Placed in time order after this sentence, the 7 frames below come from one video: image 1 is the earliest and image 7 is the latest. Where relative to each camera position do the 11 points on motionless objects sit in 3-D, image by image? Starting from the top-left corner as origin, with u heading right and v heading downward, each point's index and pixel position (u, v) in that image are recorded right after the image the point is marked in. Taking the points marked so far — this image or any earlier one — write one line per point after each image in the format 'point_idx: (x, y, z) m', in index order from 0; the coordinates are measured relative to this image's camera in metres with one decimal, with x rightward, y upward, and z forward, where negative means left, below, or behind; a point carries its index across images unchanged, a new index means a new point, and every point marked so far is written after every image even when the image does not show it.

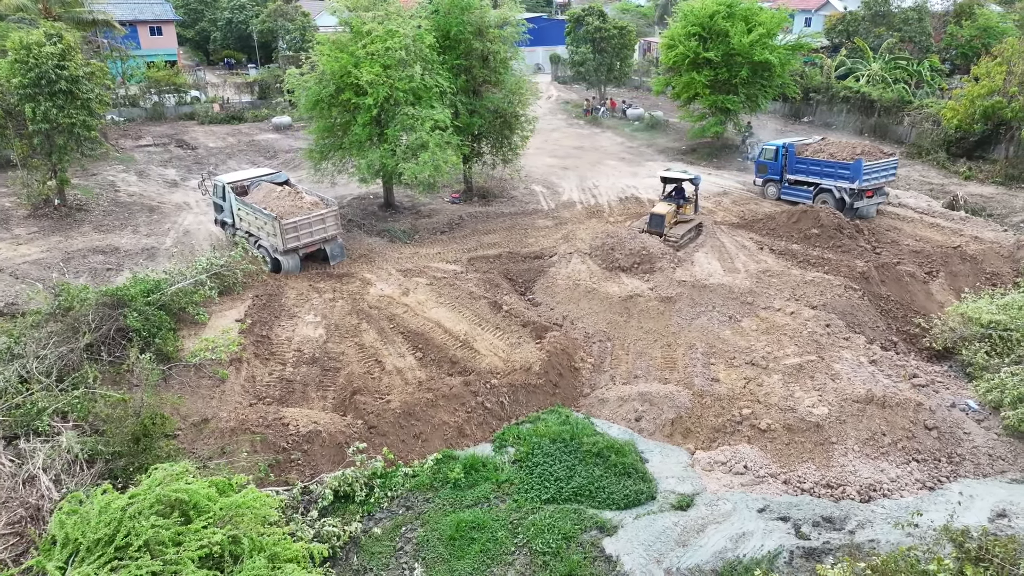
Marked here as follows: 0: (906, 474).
0: (+5.8, -2.8, +9.4) m
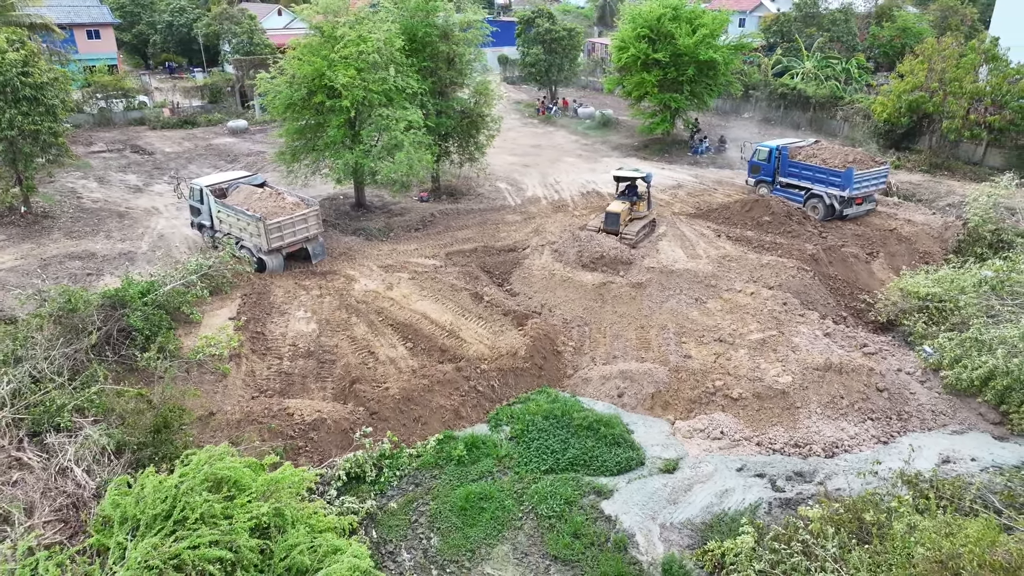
0: (+5.8, -2.4, +10.5) m
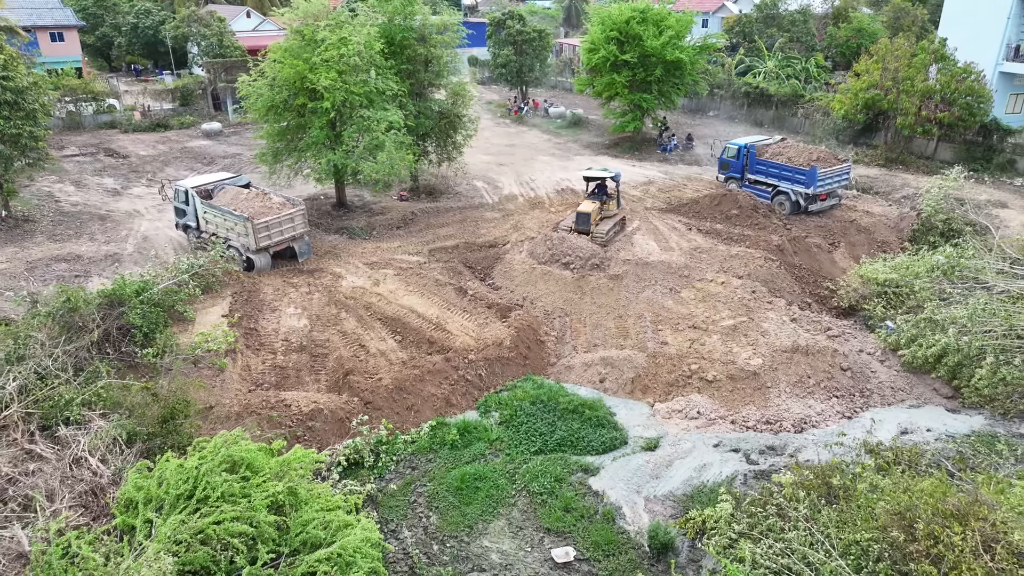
0: (+5.6, -2.1, +11.2) m
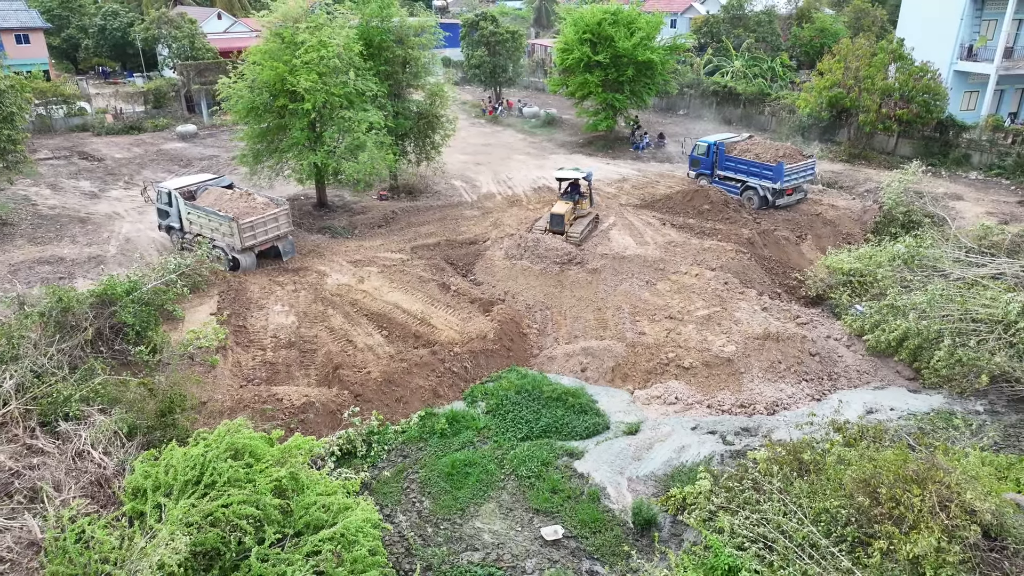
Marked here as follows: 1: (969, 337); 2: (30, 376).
0: (+5.3, -1.9, +11.8) m
1: (+8.3, -0.9, +11.5) m
2: (-6.3, -1.2, +8.4) m
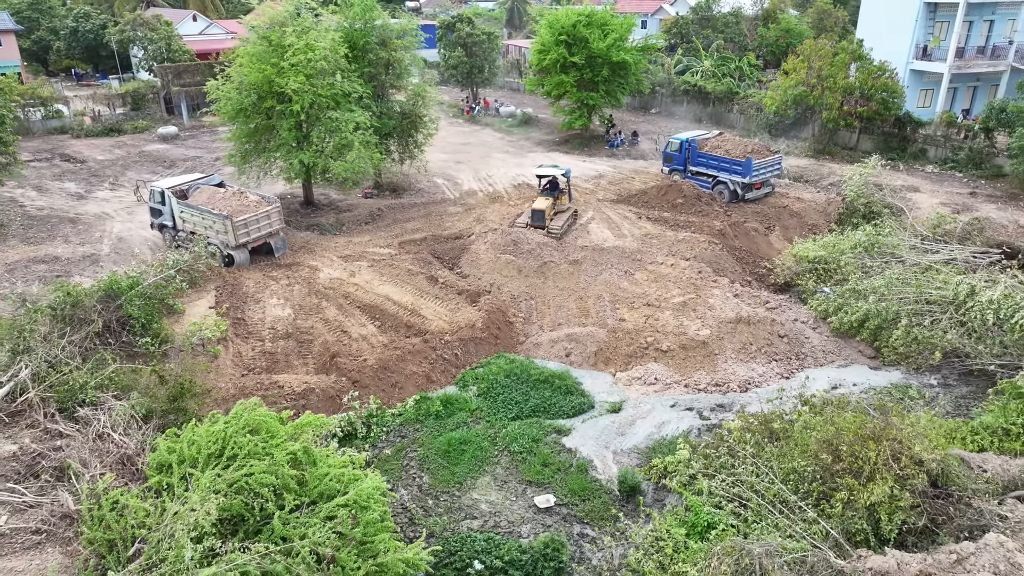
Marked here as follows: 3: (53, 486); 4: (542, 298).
0: (+5.1, -1.6, +12.6) m
1: (+8.1, -0.6, +12.4) m
2: (-6.4, -1.1, +8.8) m
3: (-5.3, -2.3, +7.3) m
4: (+0.7, -0.2, +14.8) m
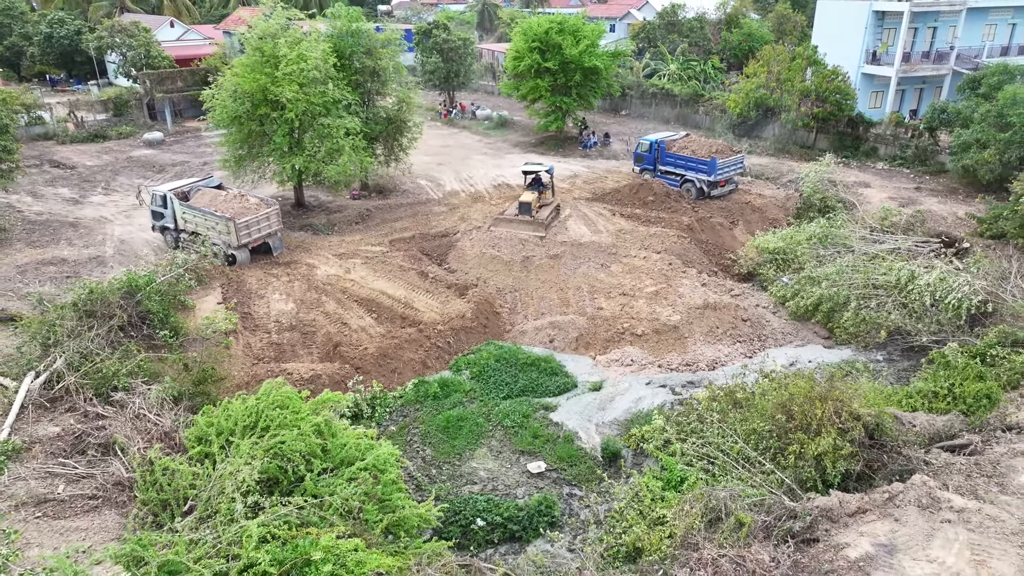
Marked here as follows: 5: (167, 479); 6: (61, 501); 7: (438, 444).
0: (+4.9, -1.3, +13.9) m
1: (+7.8, -0.2, +13.9) m
2: (-6.5, -1.0, +9.6) m
3: (-5.3, -2.2, +8.2) m
4: (+0.3, -0.1, +15.9) m
5: (-4.1, -2.3, +7.5) m
6: (-5.5, -2.6, +7.7) m
7: (-1.2, -2.6, +10.7) m
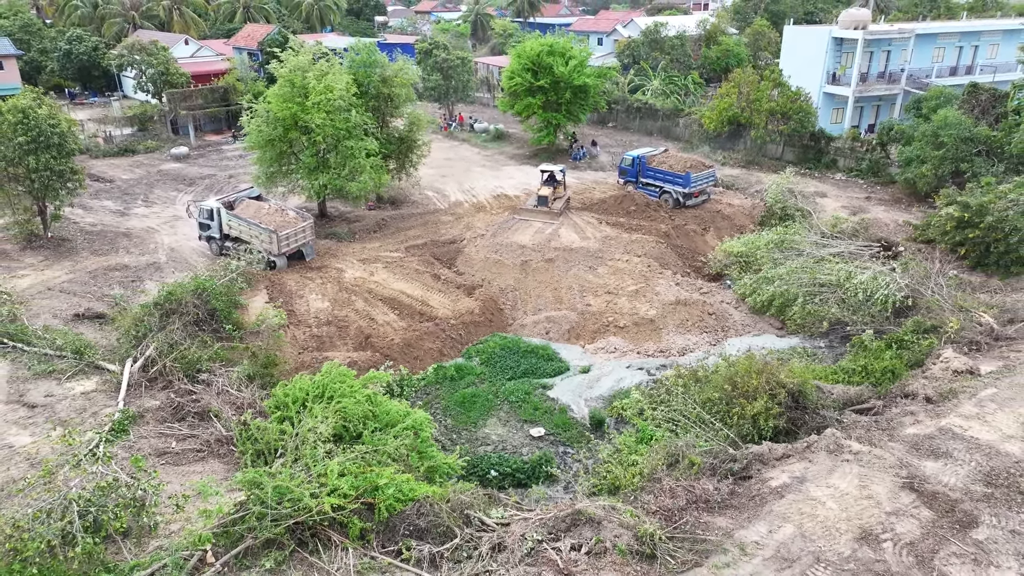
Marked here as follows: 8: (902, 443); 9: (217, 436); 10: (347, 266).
0: (+4.9, -1.3, +16.5) m
1: (+7.8, -0.2, +16.5) m
2: (-6.4, -1.1, +12.0) m
3: (-5.1, -2.2, +10.6) m
4: (+0.4, -0.1, +18.3) m
5: (-3.9, -2.3, +9.9) m
6: (-5.3, -2.6, +10.1) m
7: (-1.1, -2.6, +13.1) m
8: (+6.3, -2.5, +10.3) m
9: (-4.7, -2.4, +10.2) m
10: (-4.7, +0.6, +18.0) m
